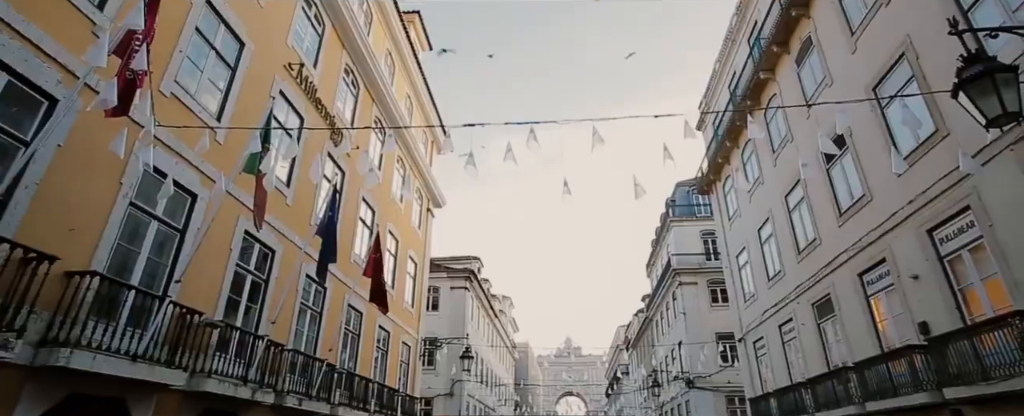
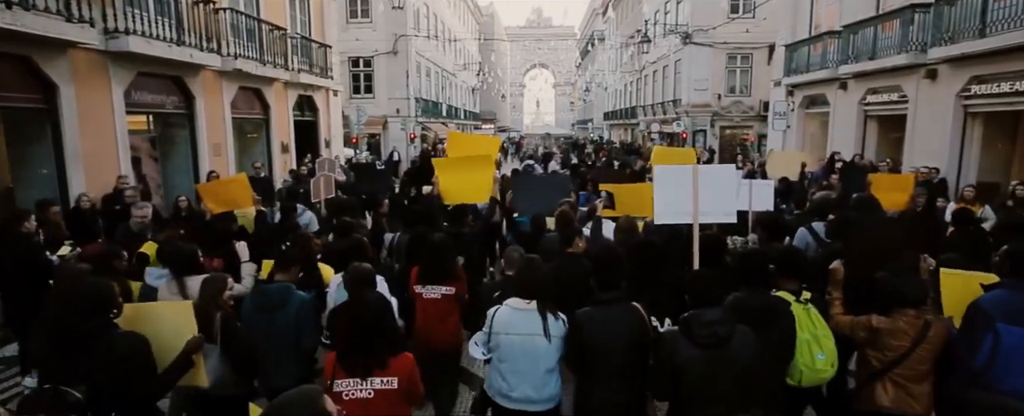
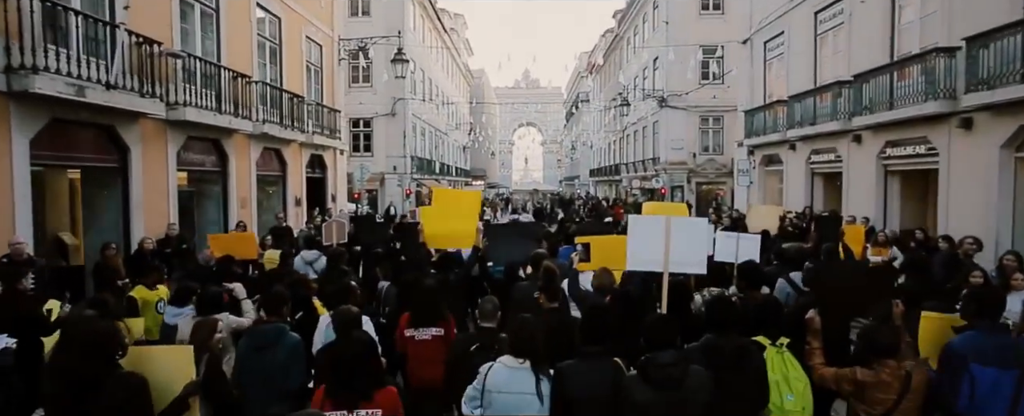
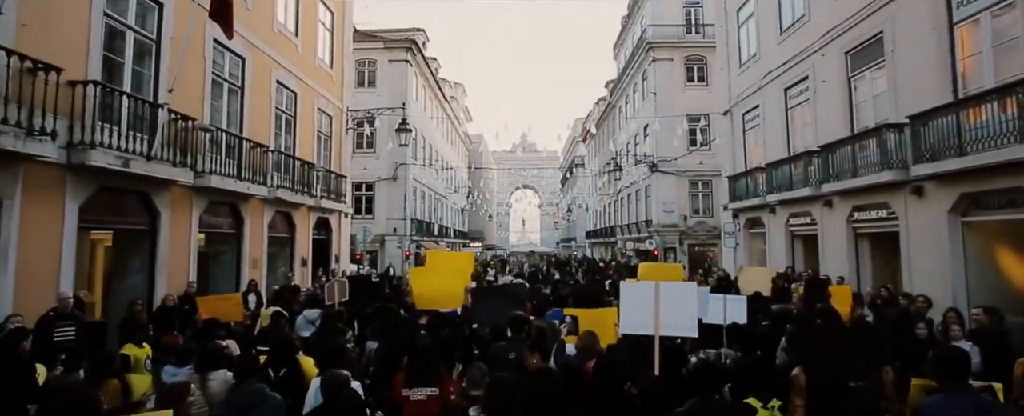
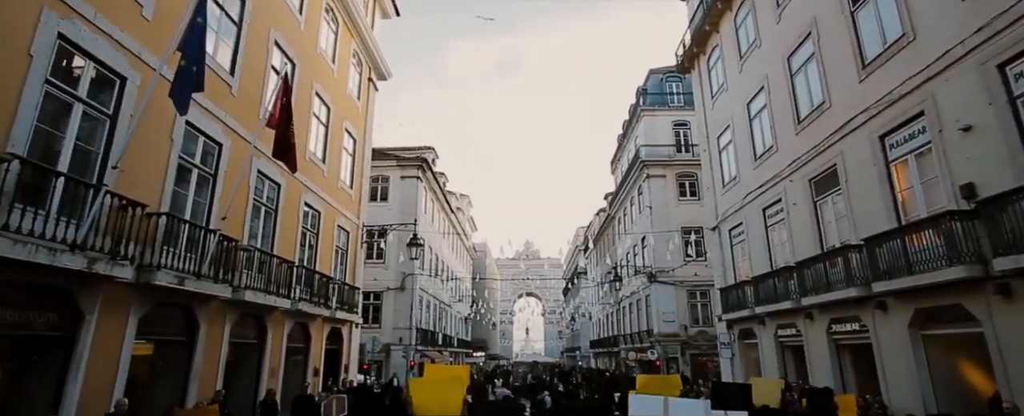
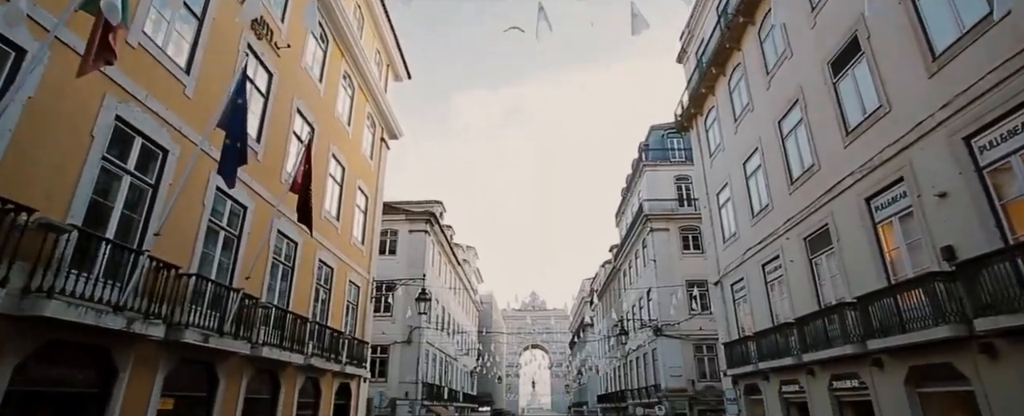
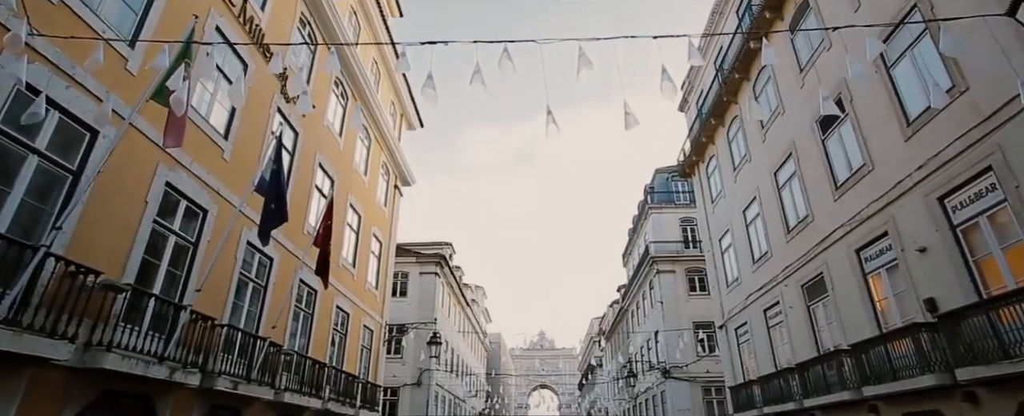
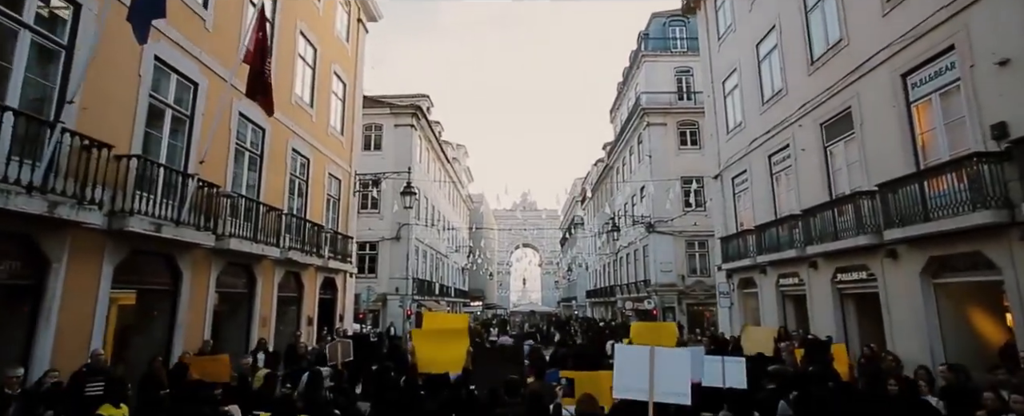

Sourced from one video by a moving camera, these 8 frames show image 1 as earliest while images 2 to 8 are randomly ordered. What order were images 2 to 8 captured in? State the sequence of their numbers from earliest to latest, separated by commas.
7, 6, 5, 8, 4, 3, 2
